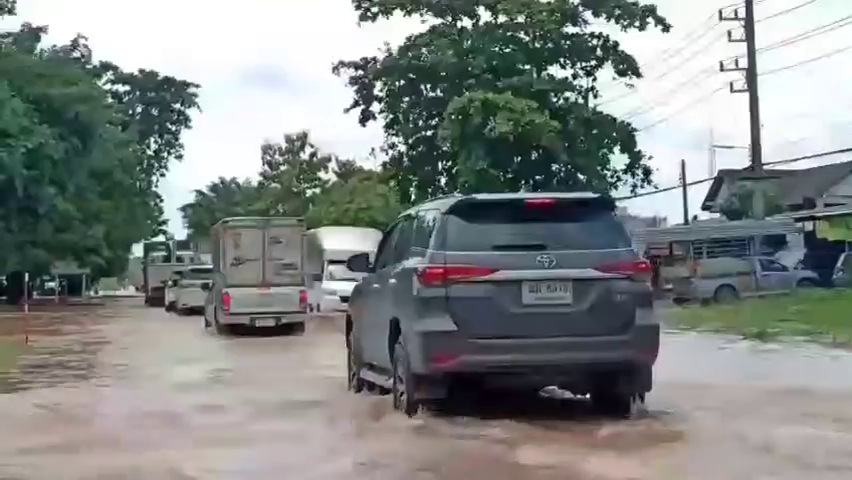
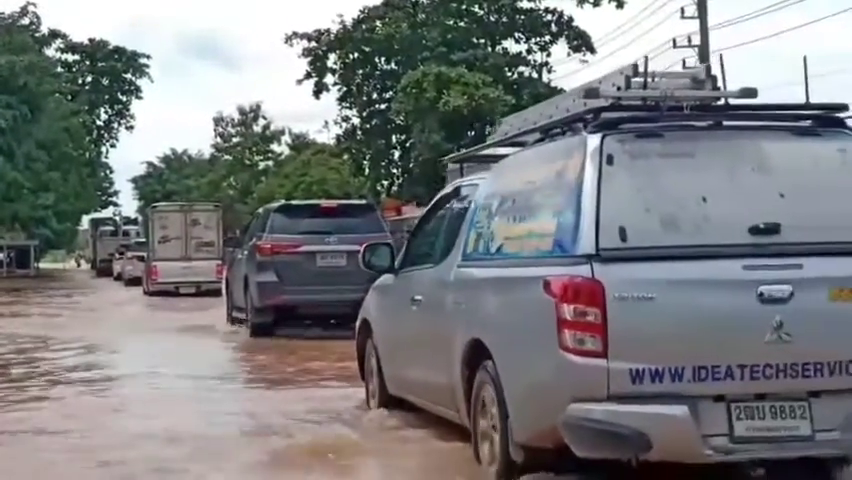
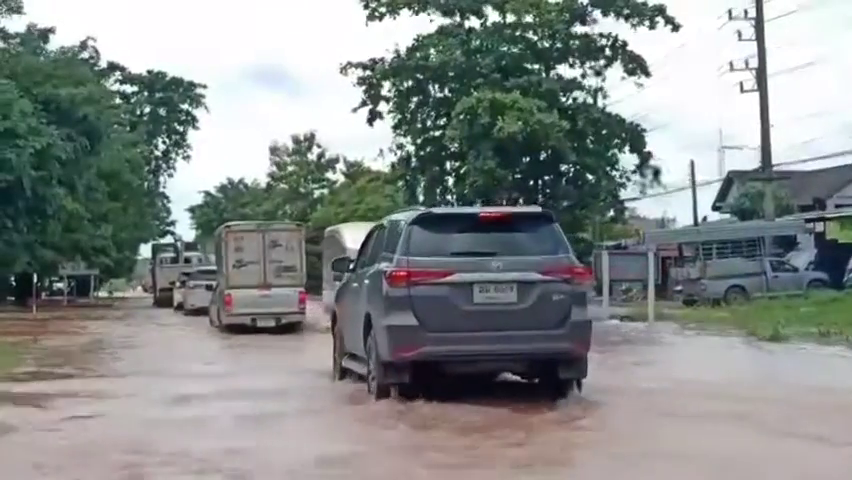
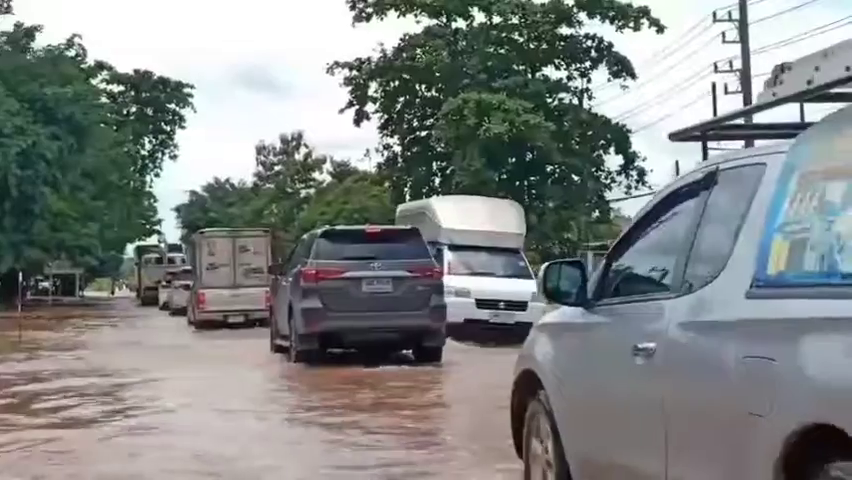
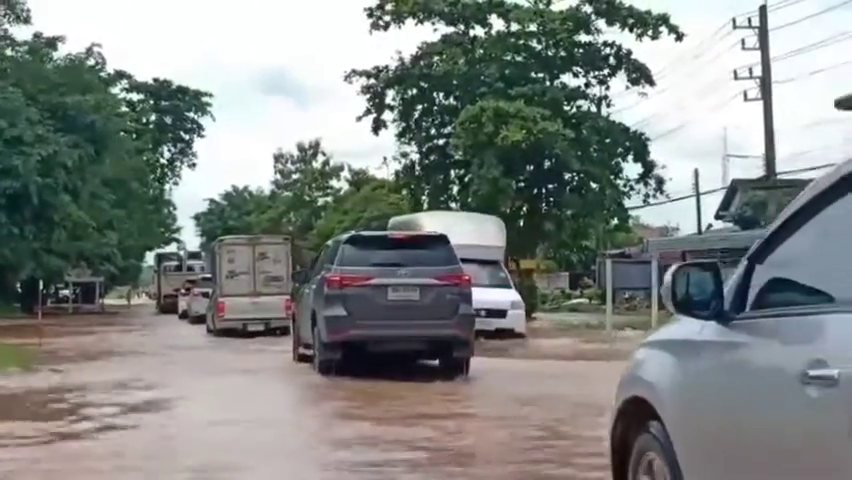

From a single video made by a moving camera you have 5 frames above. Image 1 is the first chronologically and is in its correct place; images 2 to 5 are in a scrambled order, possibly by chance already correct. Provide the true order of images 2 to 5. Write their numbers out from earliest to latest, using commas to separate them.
3, 5, 4, 2
